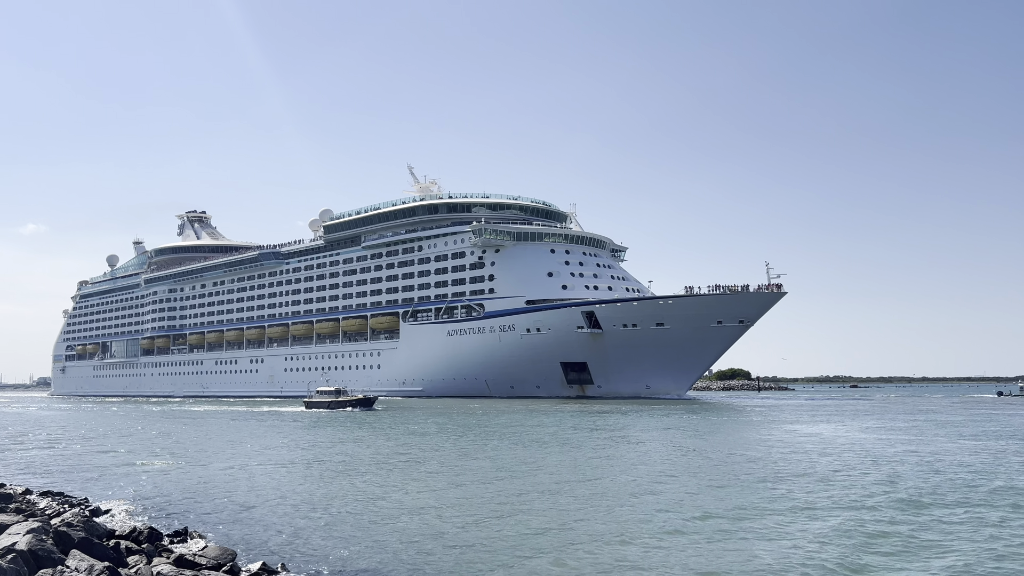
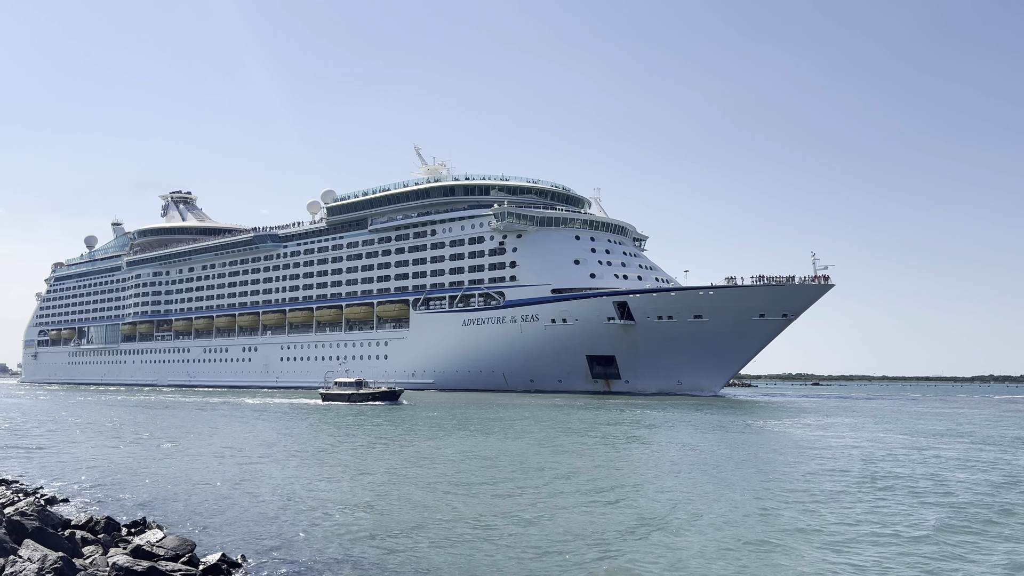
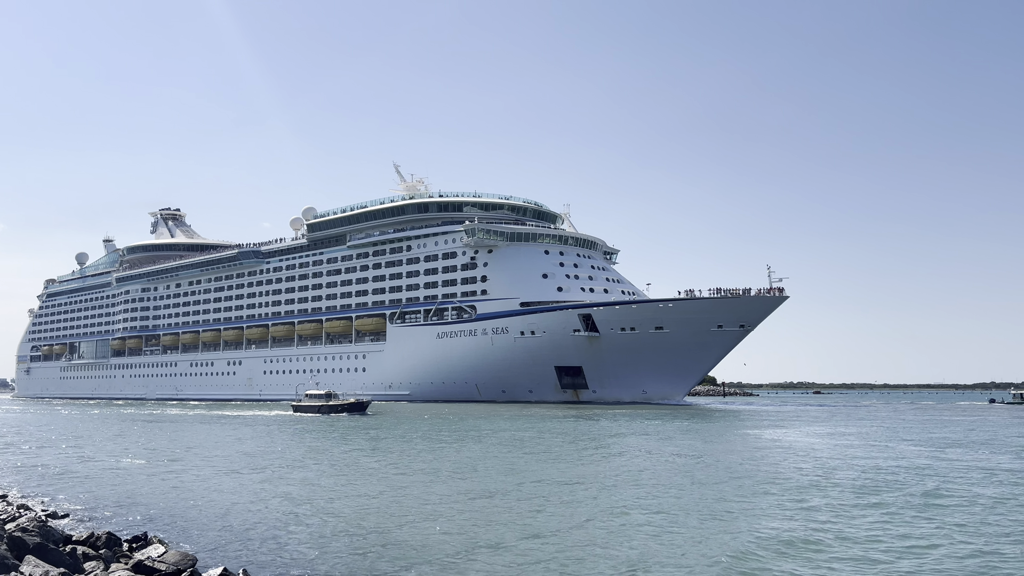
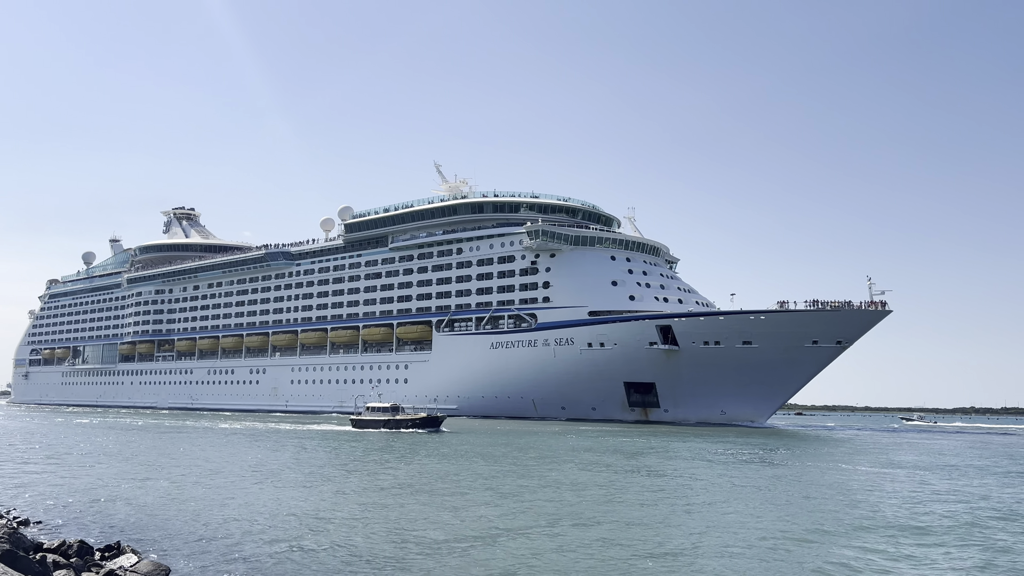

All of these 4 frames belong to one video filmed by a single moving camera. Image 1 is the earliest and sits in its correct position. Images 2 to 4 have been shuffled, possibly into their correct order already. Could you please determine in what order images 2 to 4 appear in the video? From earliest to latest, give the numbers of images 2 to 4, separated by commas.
3, 2, 4
